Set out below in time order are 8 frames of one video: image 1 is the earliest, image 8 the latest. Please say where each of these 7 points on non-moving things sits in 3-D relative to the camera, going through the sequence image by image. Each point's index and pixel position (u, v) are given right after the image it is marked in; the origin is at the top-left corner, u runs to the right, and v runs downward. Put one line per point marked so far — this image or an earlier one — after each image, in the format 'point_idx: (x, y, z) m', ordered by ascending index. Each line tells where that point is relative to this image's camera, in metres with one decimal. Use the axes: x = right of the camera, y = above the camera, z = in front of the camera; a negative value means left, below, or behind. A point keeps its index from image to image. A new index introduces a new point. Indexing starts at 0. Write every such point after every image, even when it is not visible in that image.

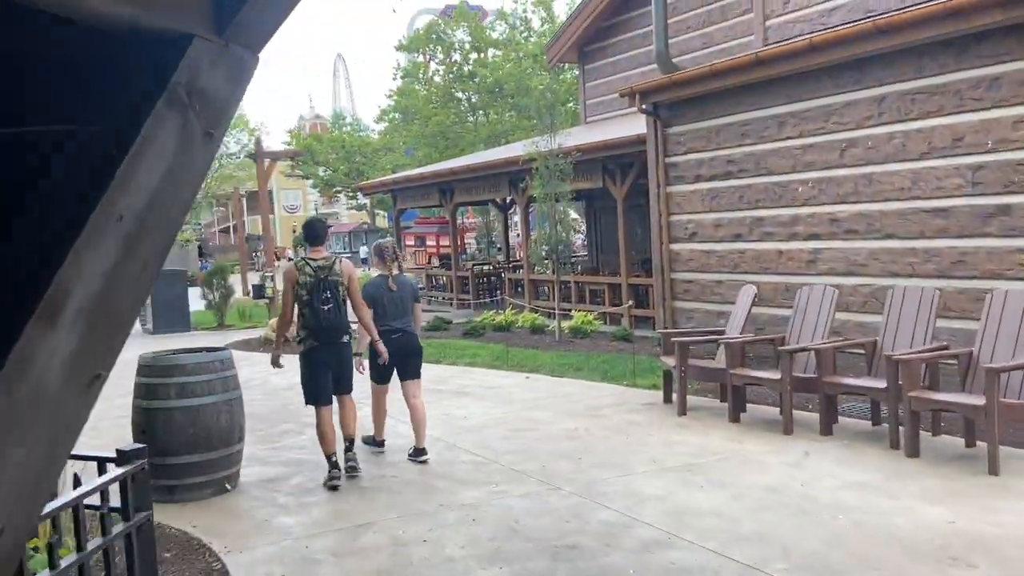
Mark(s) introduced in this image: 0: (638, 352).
0: (+1.6, -0.8, +10.2) m
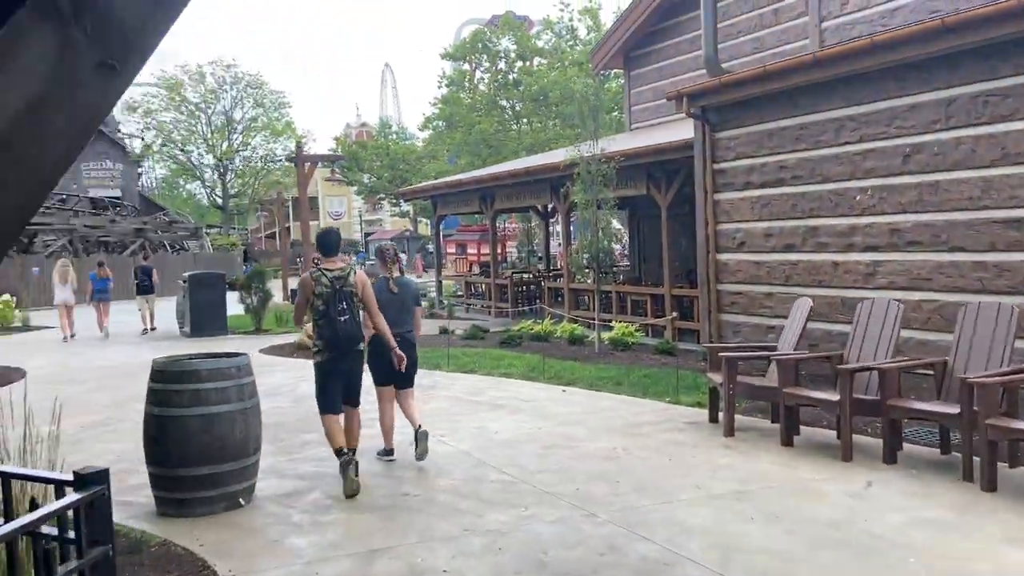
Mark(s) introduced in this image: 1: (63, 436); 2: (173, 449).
0: (+2.0, -1.0, +9.7) m
1: (-4.1, -1.3, +7.3) m
2: (-2.1, -1.0, +4.9) m
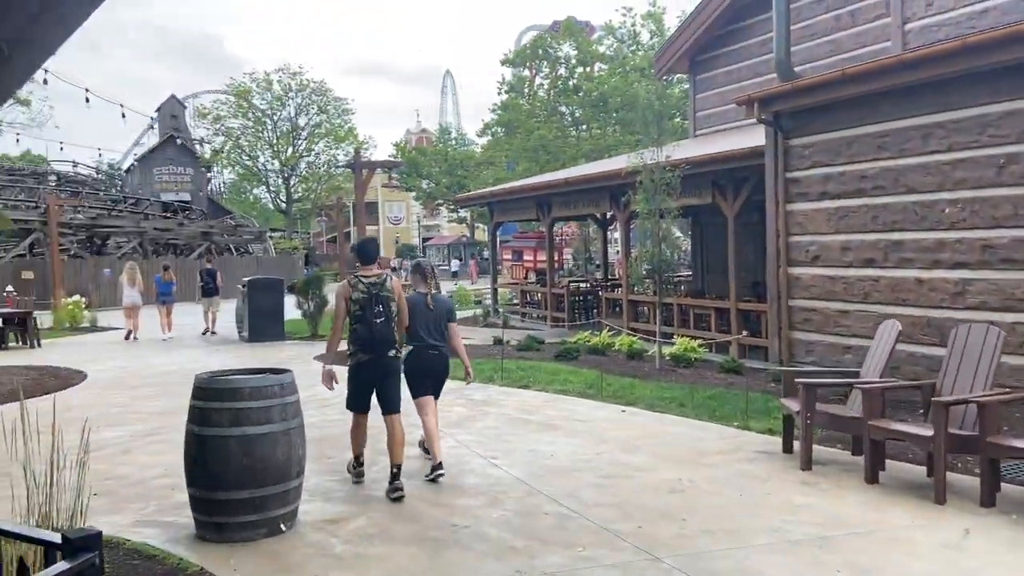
0: (+2.7, -1.2, +9.1) m
1: (-3.6, -1.4, +7.1) m
2: (-1.7, -1.1, +4.6) m
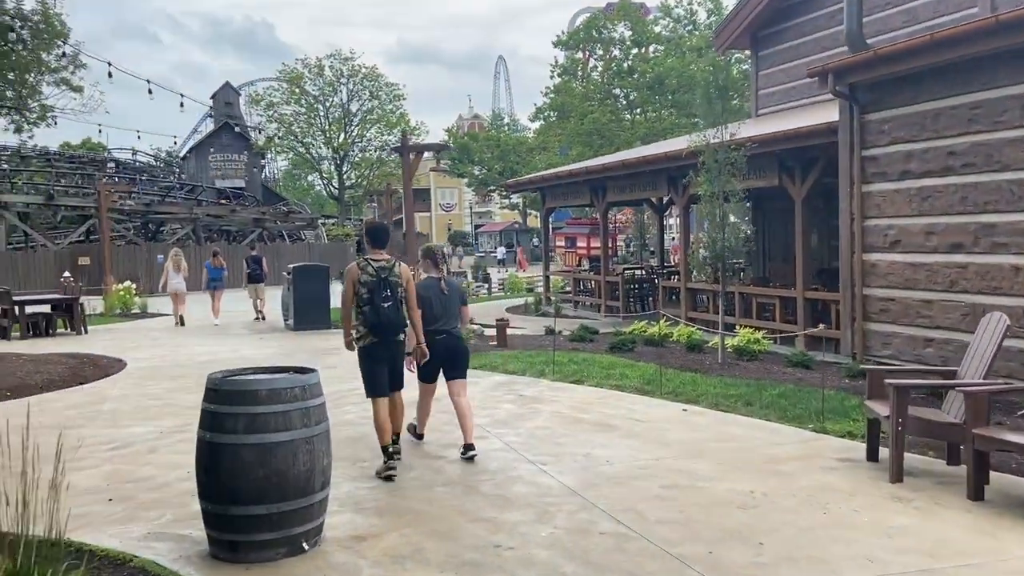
0: (+3.2, -1.0, +8.4) m
1: (-3.1, -1.3, +6.8) m
2: (-1.5, -1.0, +4.1) m
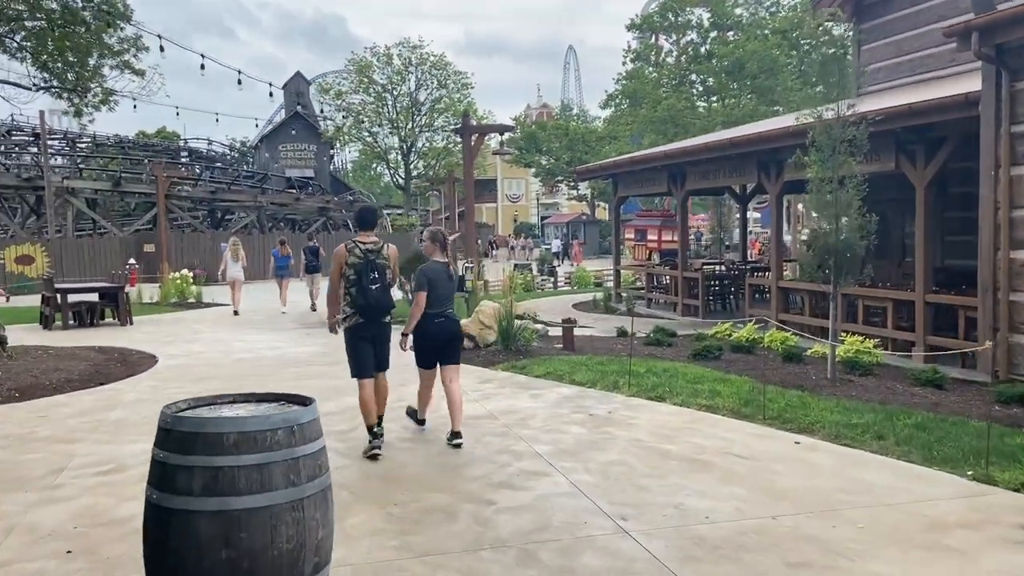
0: (+3.8, -1.1, +6.7) m
1: (-2.7, -1.2, +5.6) m
2: (-1.2, -1.0, +2.9) m
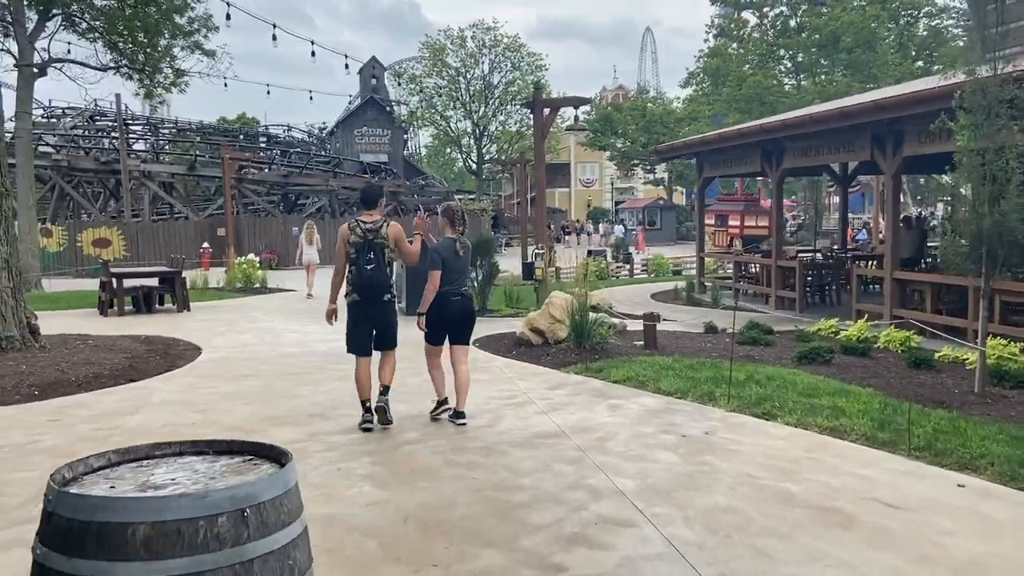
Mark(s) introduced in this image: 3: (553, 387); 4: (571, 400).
0: (+4.3, -1.1, +5.2) m
1: (-2.2, -1.2, +4.7) m
2: (-1.0, -1.0, +1.8) m
3: (+0.4, -0.9, +7.3) m
4: (+0.5, -1.0, +6.9) m
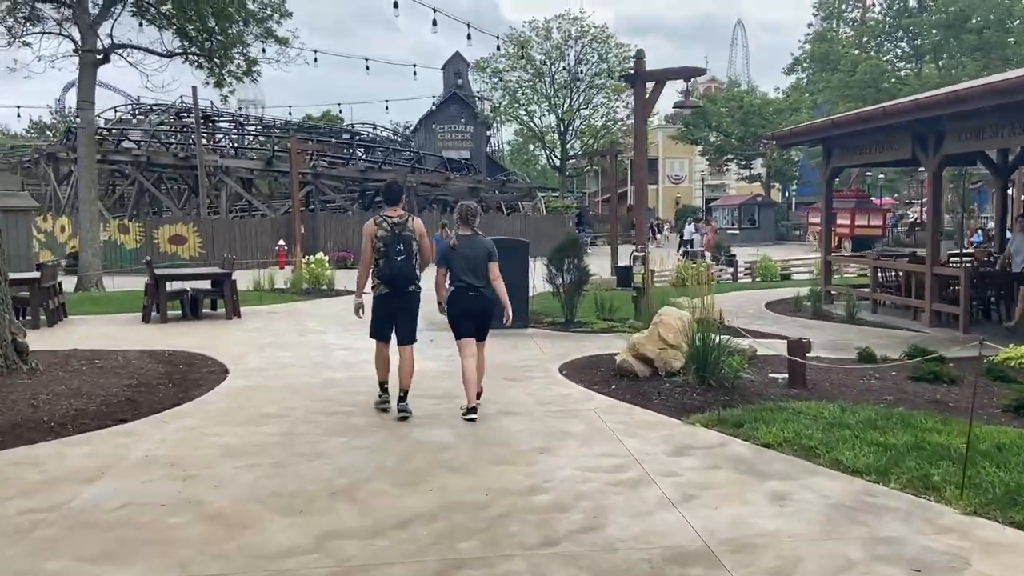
0: (+4.8, -1.3, +2.6) m
1: (-1.8, -1.3, +2.8) m
2: (-0.9, -1.1, -0.2) m
3: (+1.1, -1.1, +5.2) m
4: (+1.1, -1.1, +4.7) m
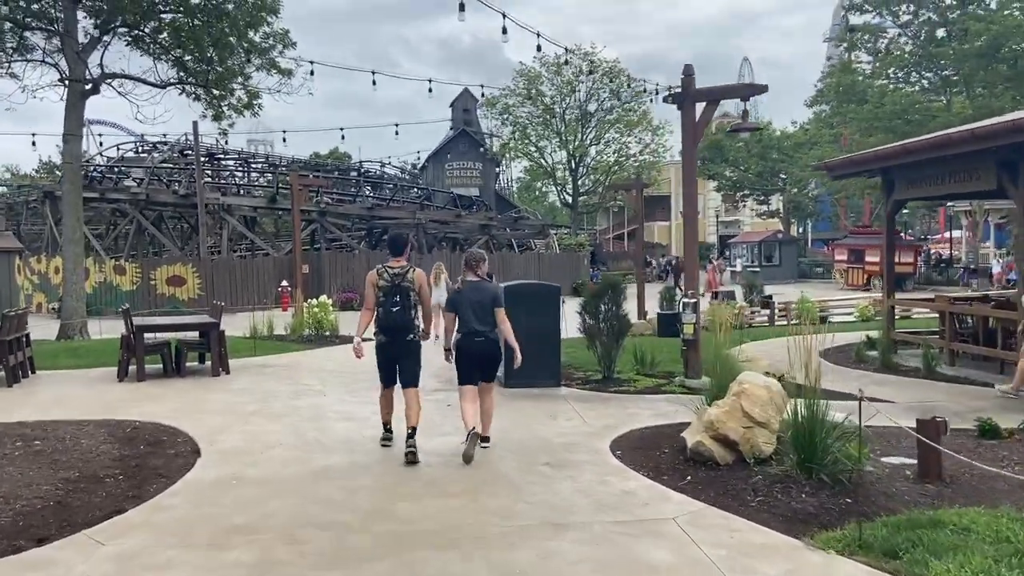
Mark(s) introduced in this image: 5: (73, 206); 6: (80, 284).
0: (+5.1, -1.5, +0.9) m
1: (-1.5, -1.6, +1.2) m
2: (-0.6, -1.2, -1.8) m
3: (+1.4, -1.4, +3.5) m
4: (+1.4, -1.4, +3.0) m
5: (-9.3, +1.7, +17.1) m
6: (-9.2, +0.1, +17.2) m
